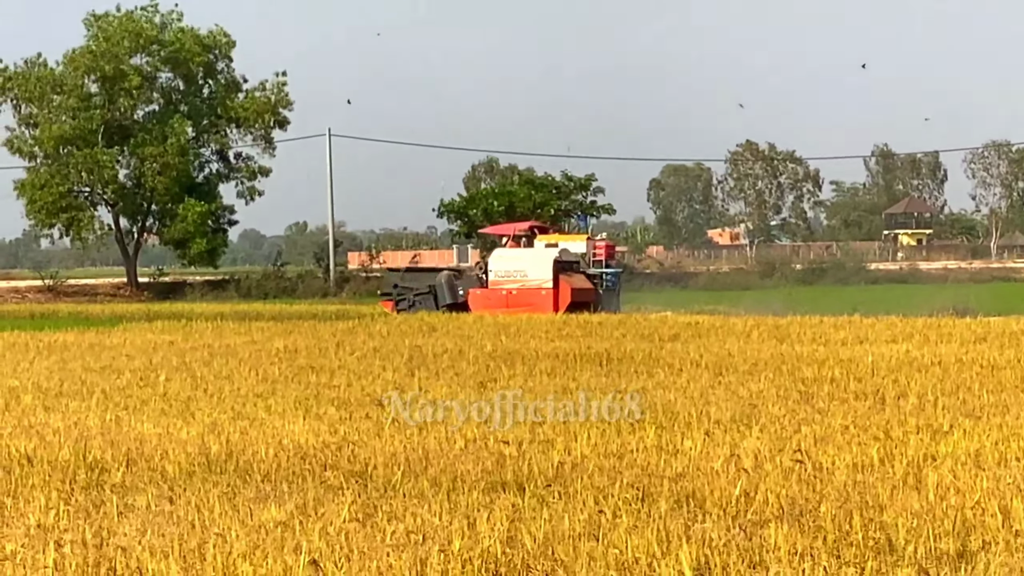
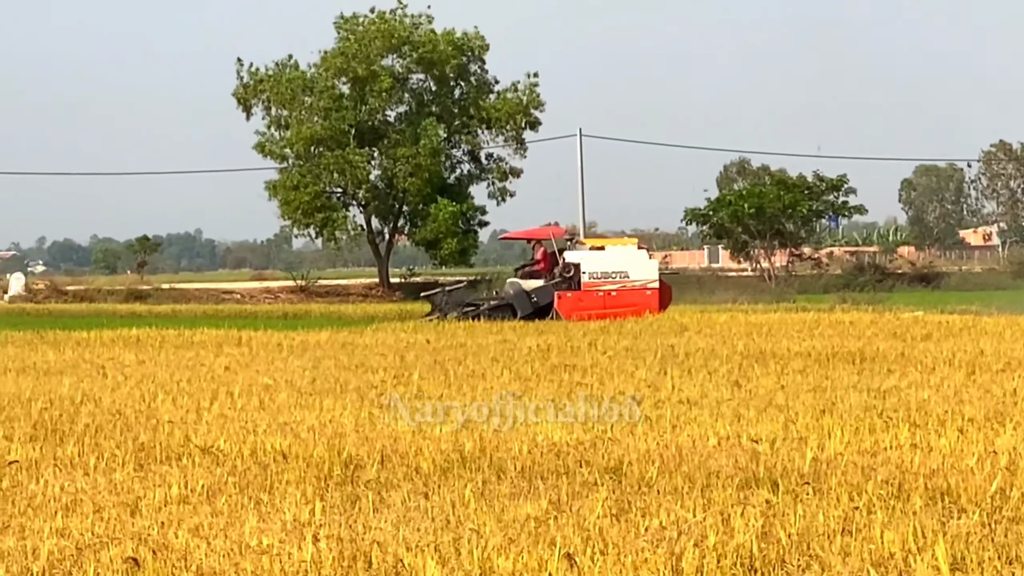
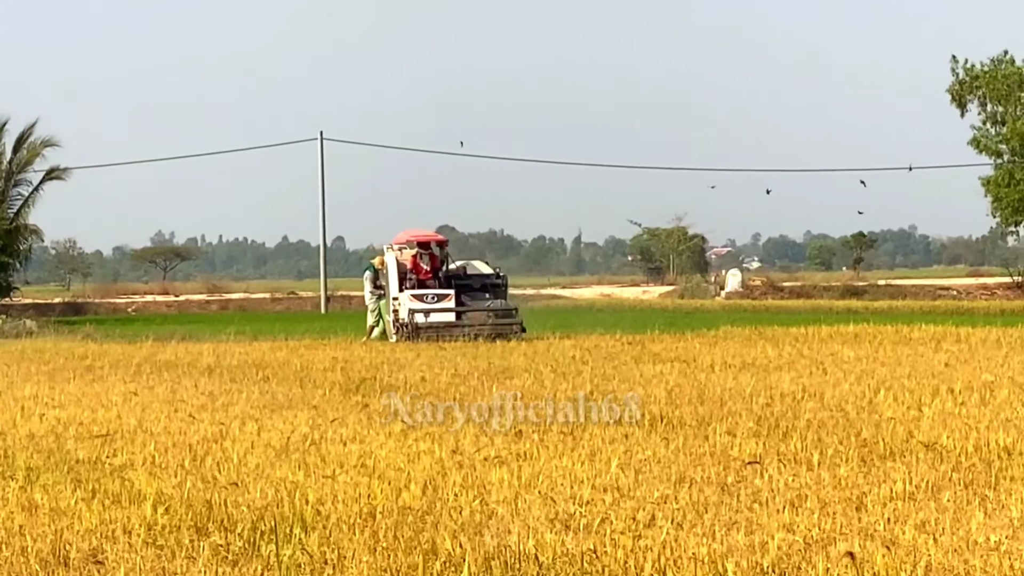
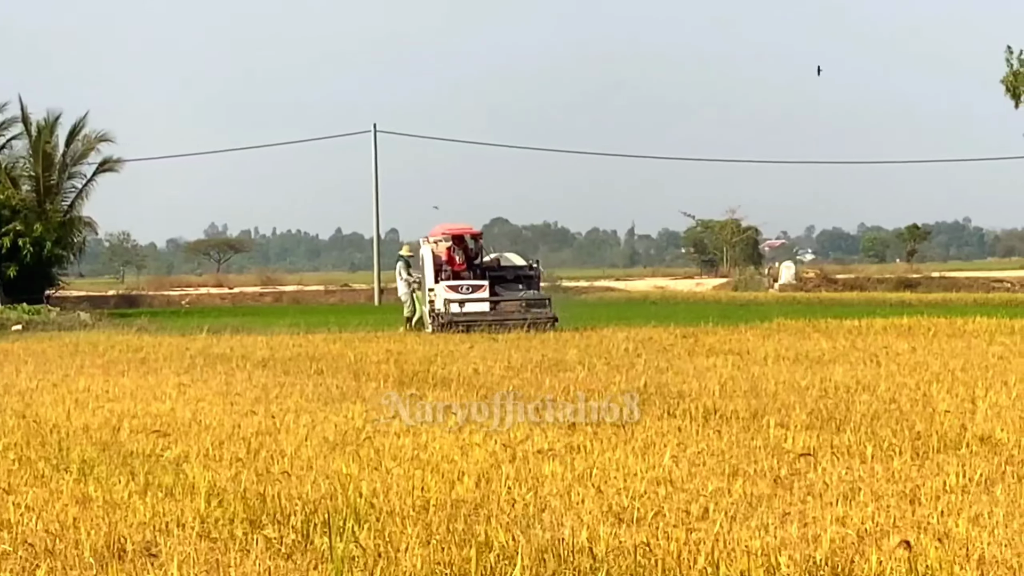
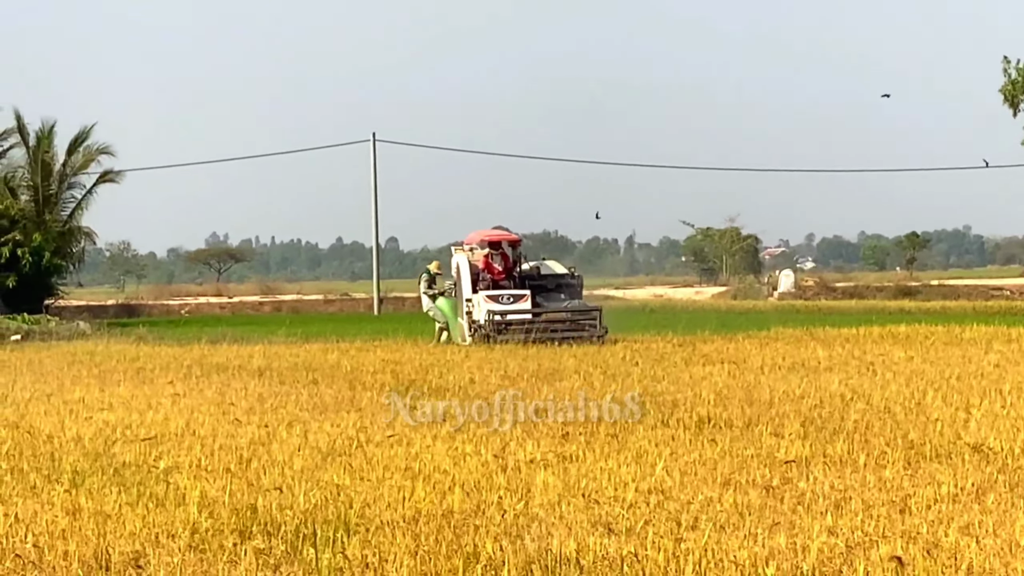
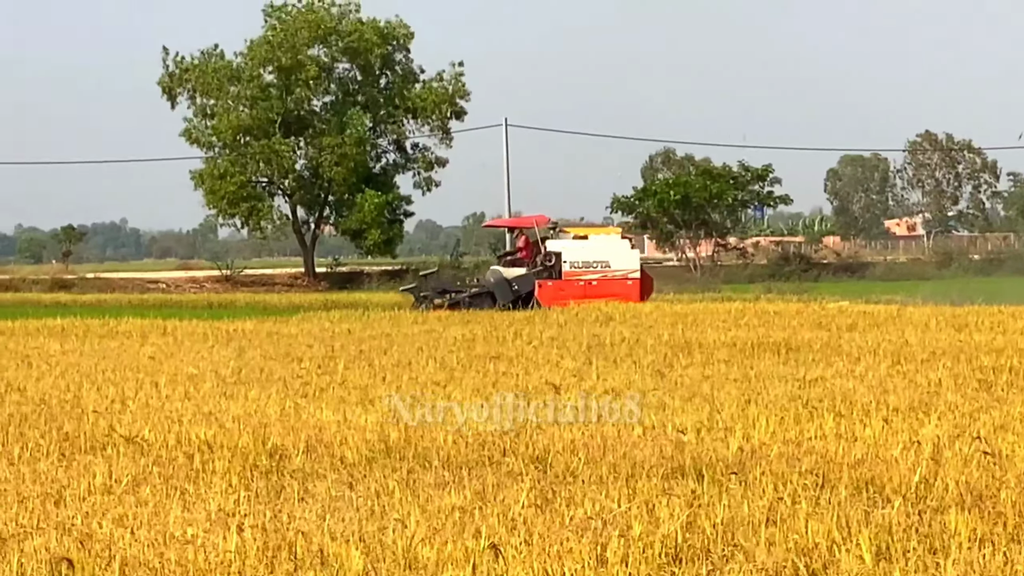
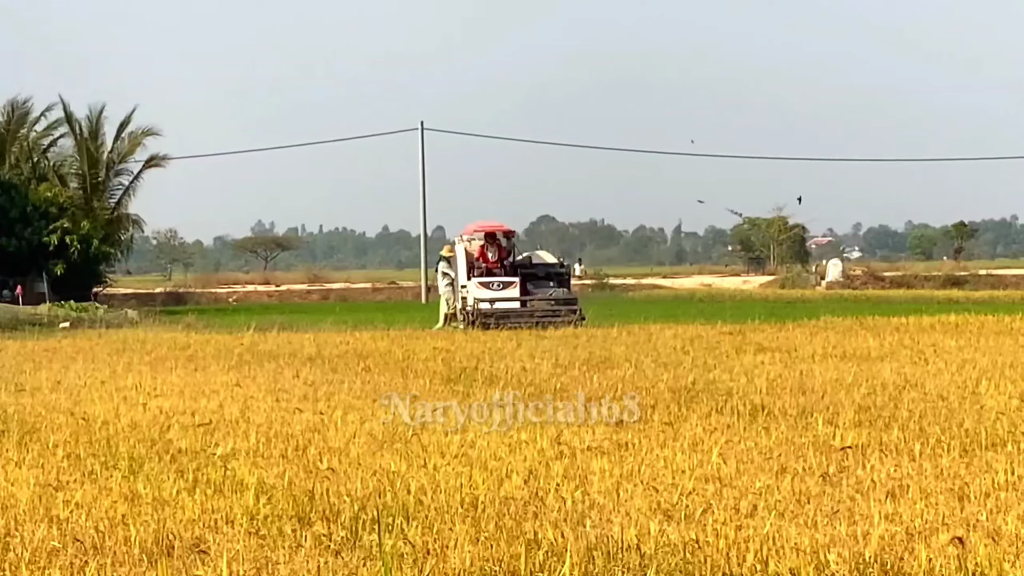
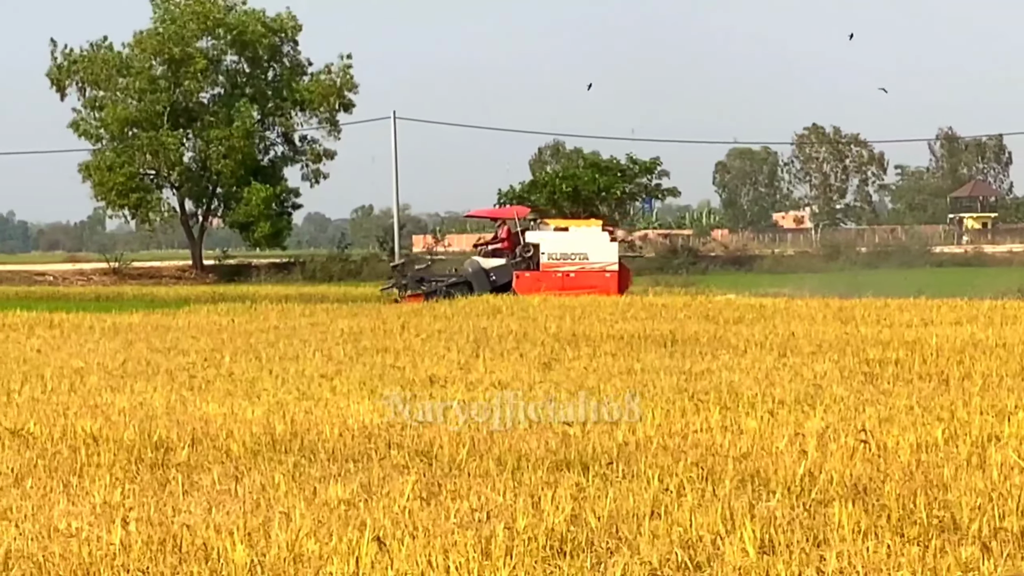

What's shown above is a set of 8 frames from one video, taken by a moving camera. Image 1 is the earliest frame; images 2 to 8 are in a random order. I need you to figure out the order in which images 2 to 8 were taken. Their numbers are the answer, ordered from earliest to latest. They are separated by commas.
8, 6, 2, 7, 4, 3, 5
